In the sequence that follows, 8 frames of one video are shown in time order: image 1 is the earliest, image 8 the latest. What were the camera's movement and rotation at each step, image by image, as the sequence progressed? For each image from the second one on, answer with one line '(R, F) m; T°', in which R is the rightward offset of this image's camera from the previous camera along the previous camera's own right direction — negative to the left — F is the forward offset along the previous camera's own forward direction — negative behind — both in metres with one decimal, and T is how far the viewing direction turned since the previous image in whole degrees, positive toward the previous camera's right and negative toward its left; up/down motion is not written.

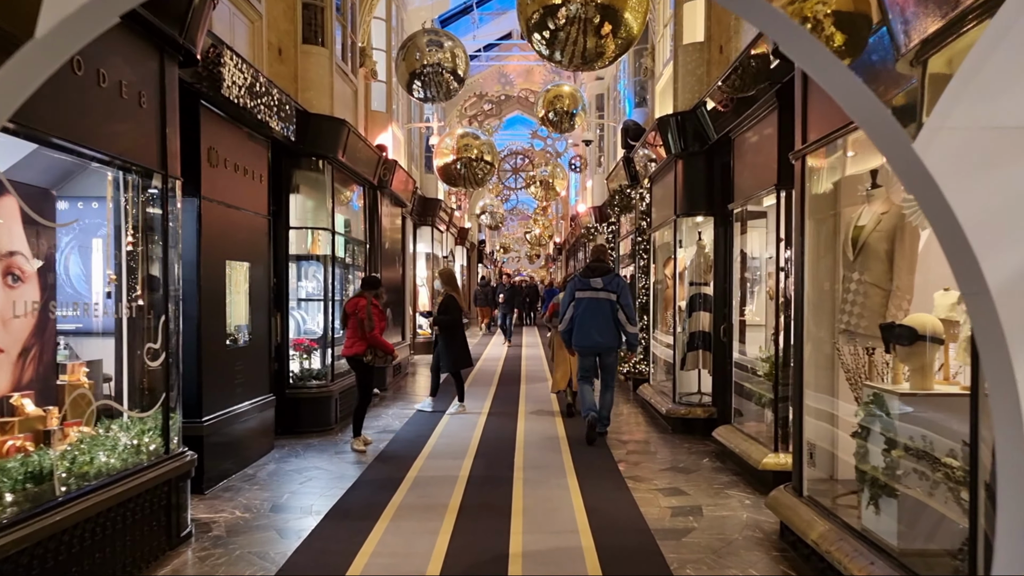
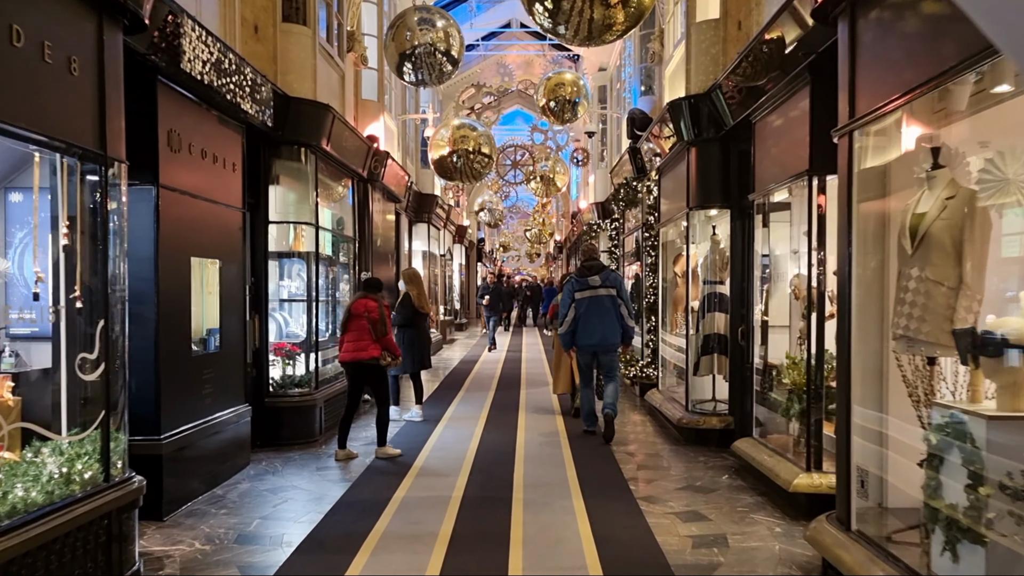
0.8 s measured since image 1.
(0.0, +0.5) m; 0°
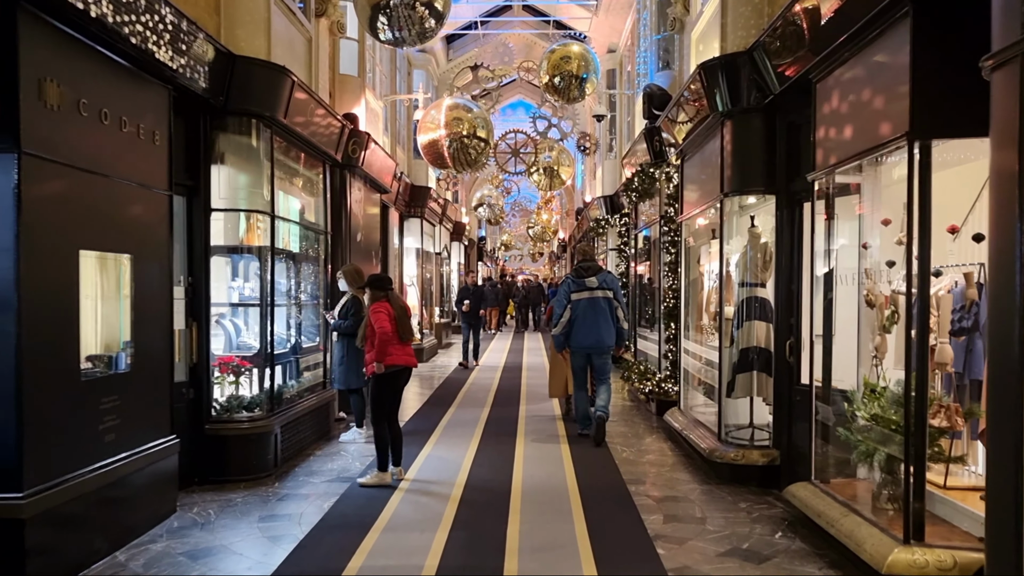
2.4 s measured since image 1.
(0.0, +1.1) m; 0°
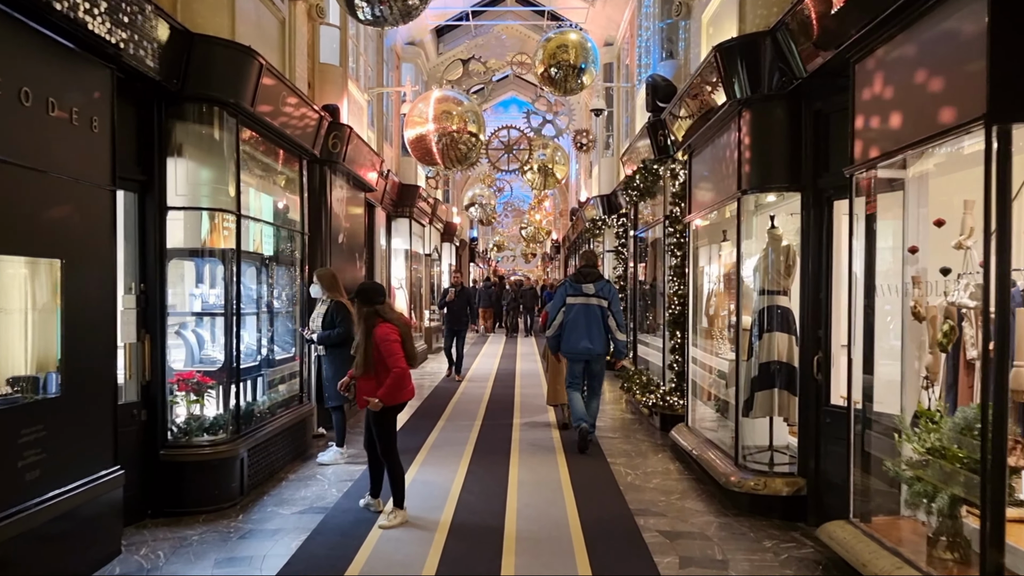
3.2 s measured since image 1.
(0.0, +0.5) m; 0°
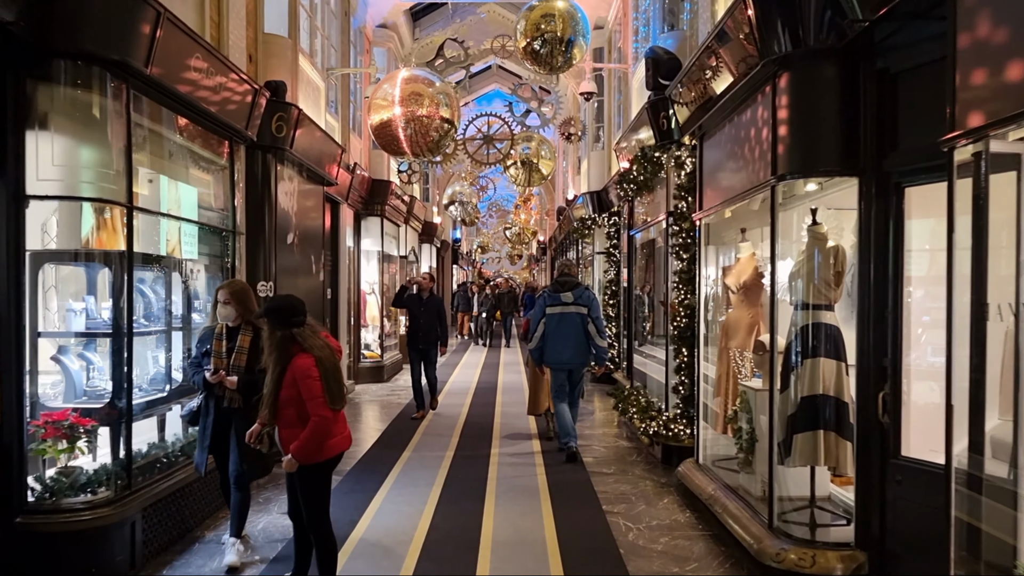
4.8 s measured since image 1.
(+0.1, +1.0) m; +1°
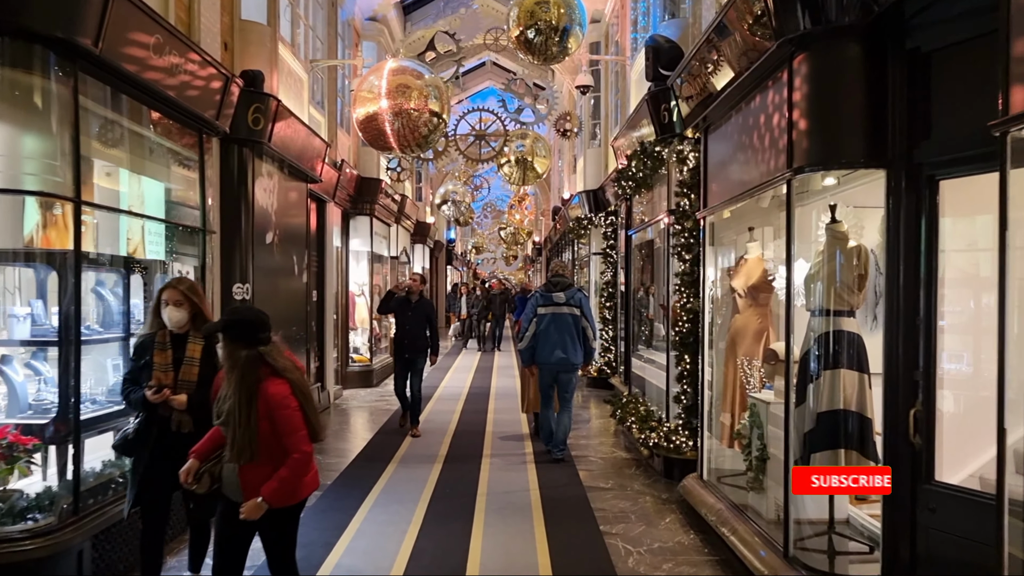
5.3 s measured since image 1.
(0.0, +0.3) m; 0°
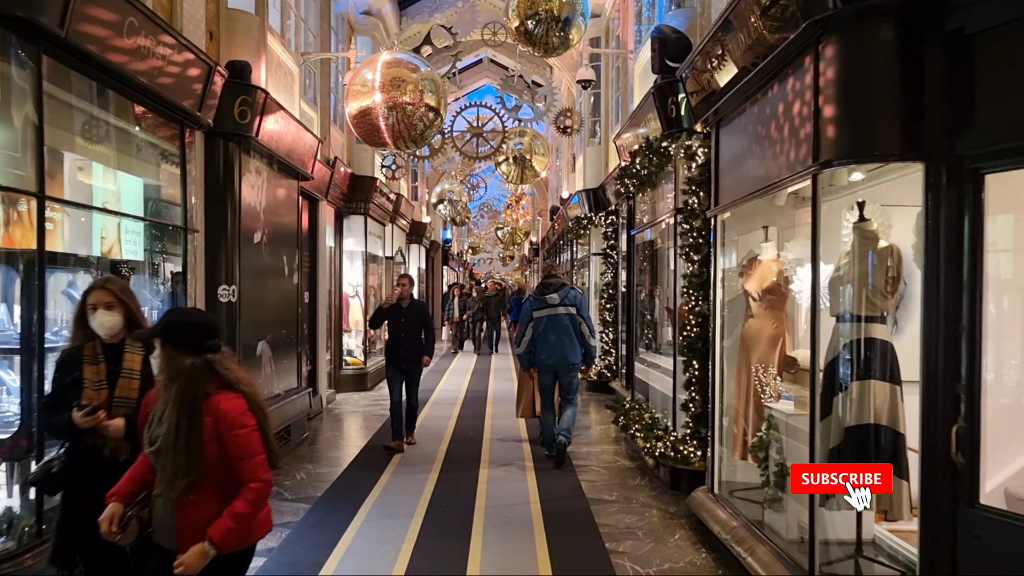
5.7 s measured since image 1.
(0.0, +0.3) m; 0°
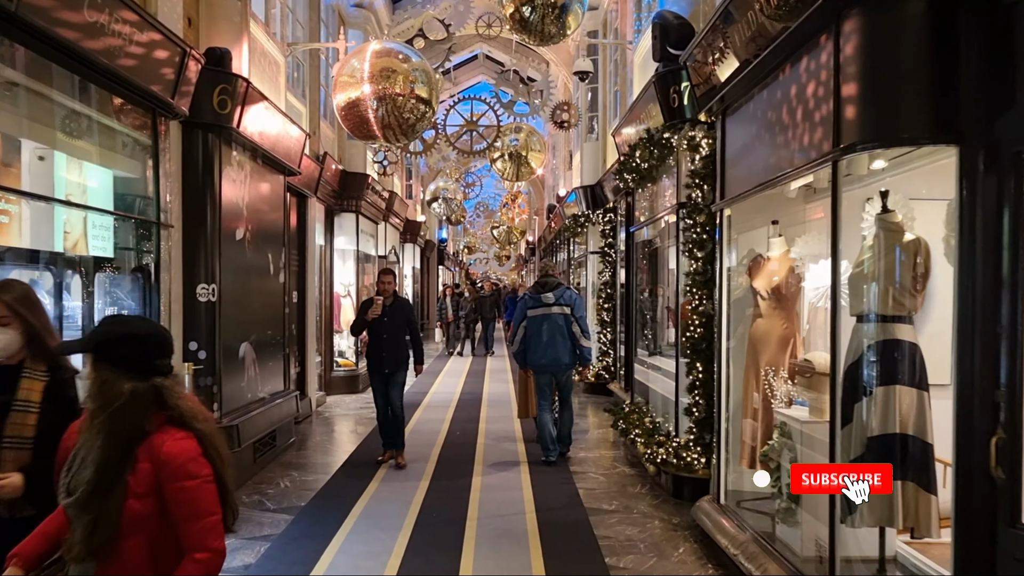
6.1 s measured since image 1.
(0.0, +0.3) m; 0°
